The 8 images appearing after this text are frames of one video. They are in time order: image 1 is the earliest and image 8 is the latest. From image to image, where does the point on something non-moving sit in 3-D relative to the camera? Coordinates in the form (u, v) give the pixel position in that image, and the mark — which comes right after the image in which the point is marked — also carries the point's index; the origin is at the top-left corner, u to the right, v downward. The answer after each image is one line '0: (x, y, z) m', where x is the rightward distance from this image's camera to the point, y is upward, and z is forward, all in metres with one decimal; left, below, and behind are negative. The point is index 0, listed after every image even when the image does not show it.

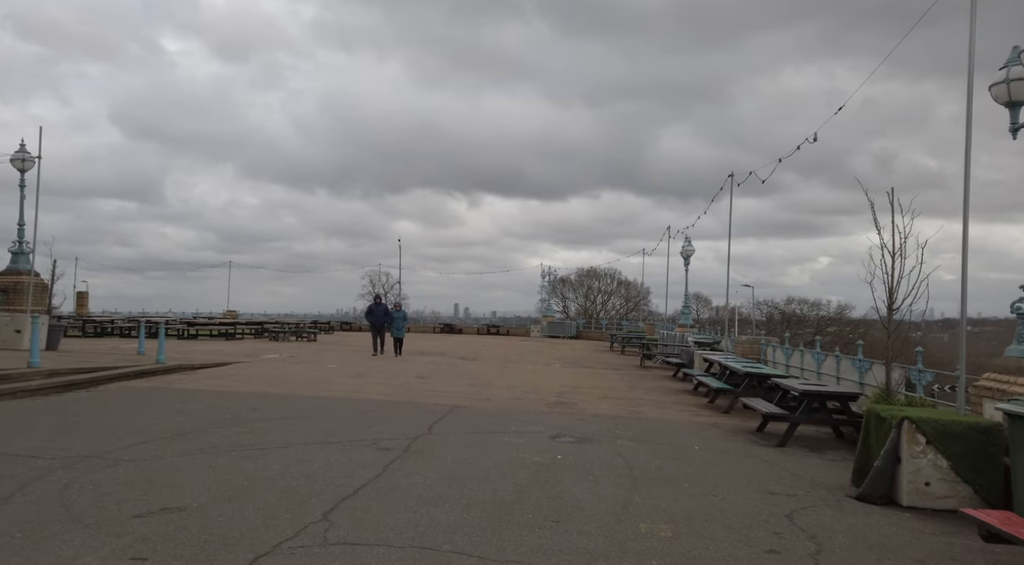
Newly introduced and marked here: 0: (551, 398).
0: (+0.7, -2.1, +14.6) m
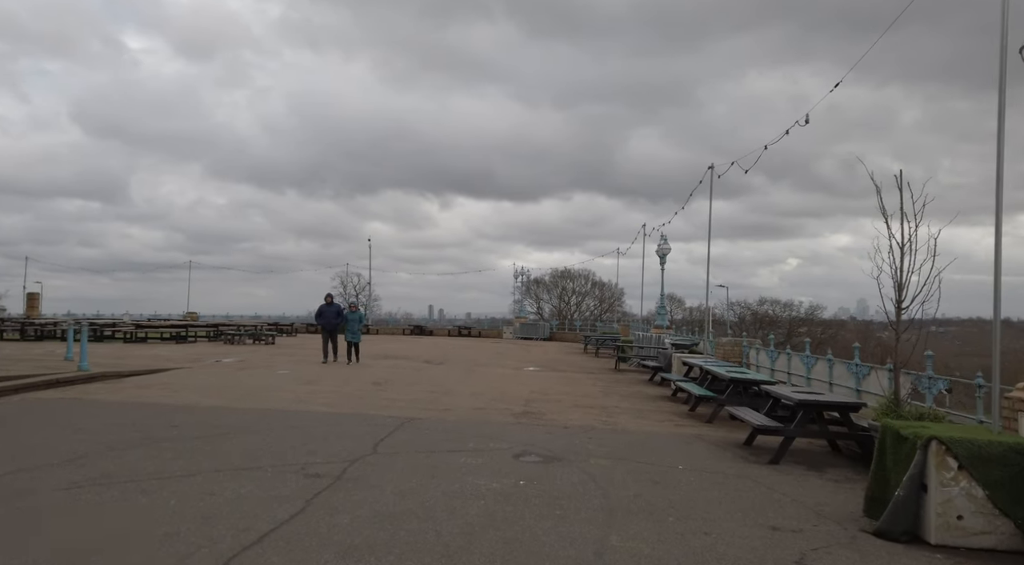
0: (+0.1, -2.1, +13.3) m
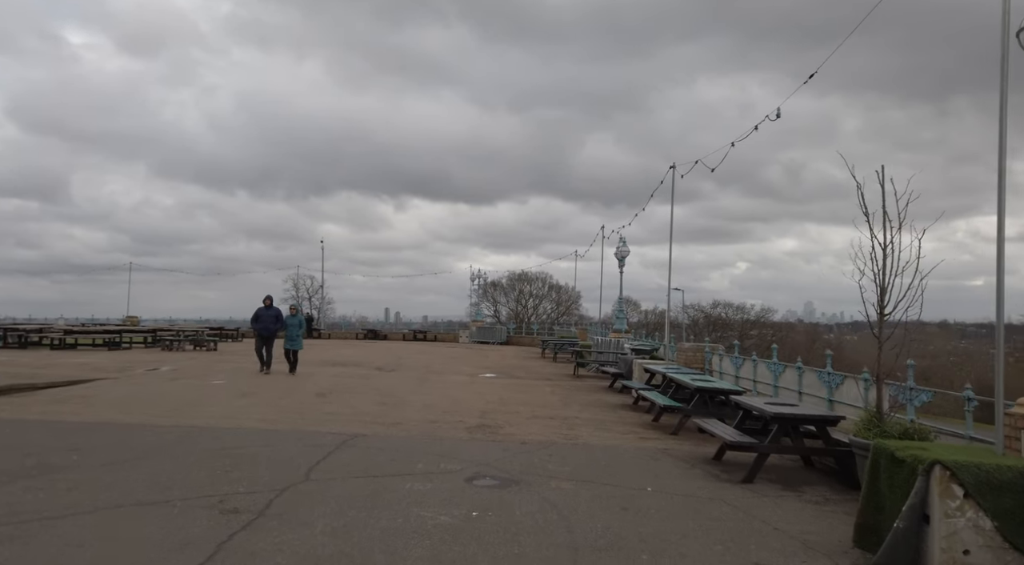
0: (-0.6, -2.1, +12.5) m
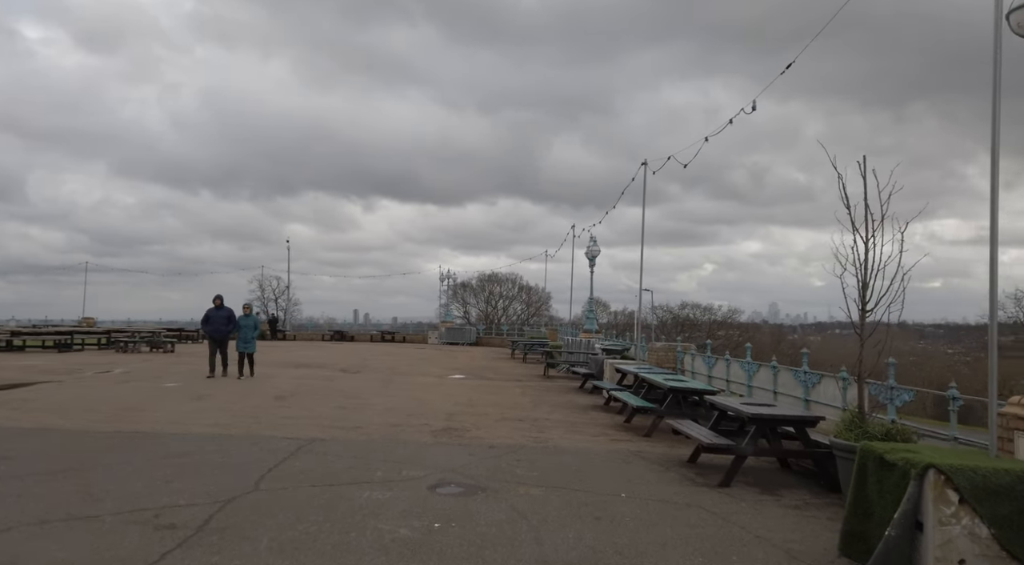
0: (-1.1, -2.1, +12.0) m
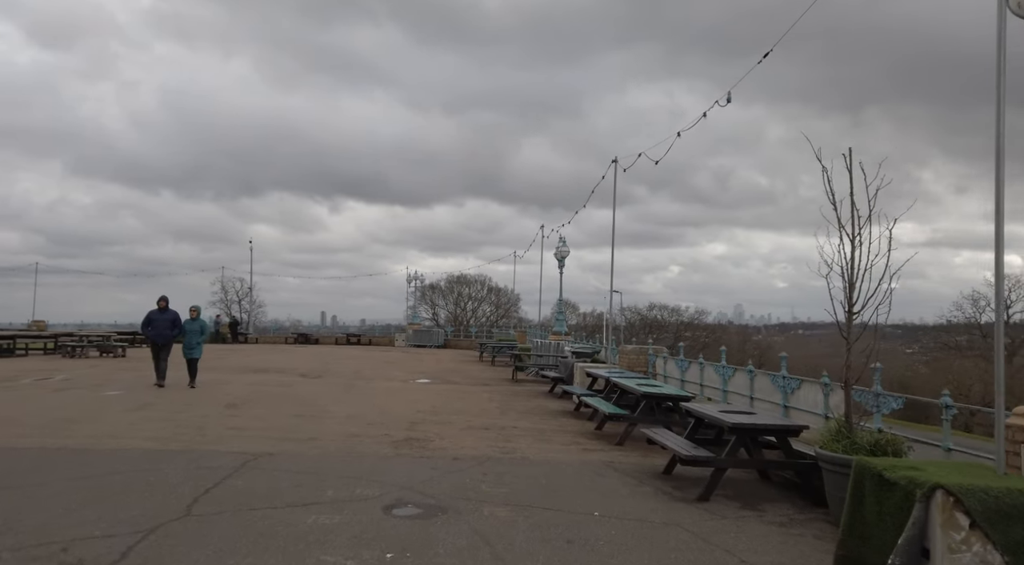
0: (-1.6, -2.1, +11.3) m
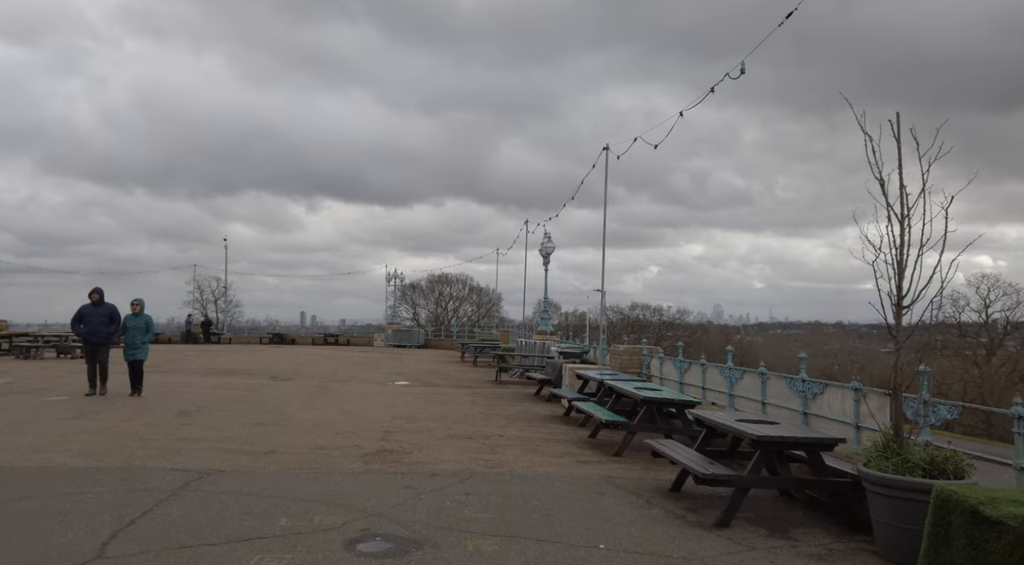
0: (-1.8, -2.0, +10.1) m
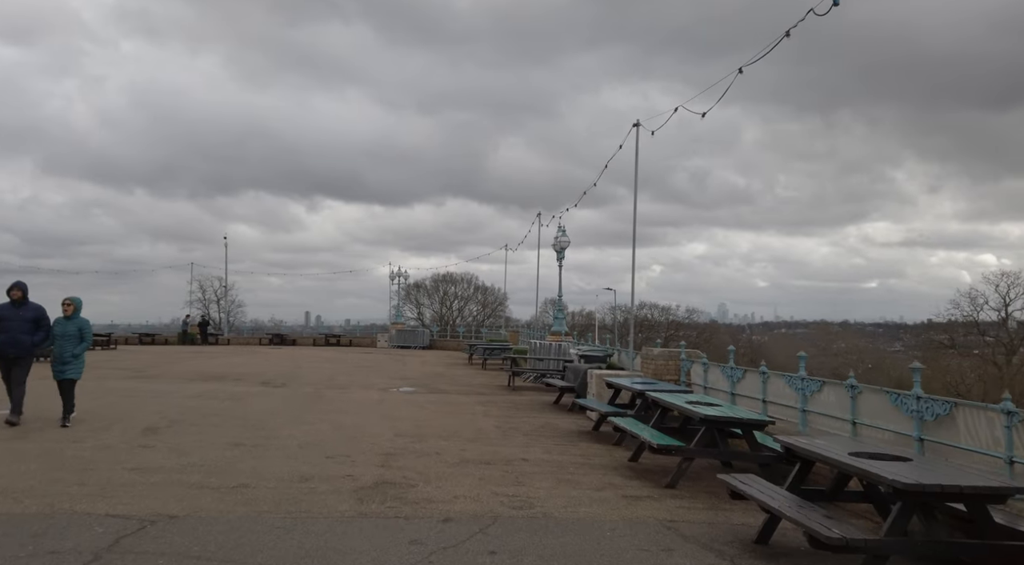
0: (-1.5, -2.0, +8.2) m
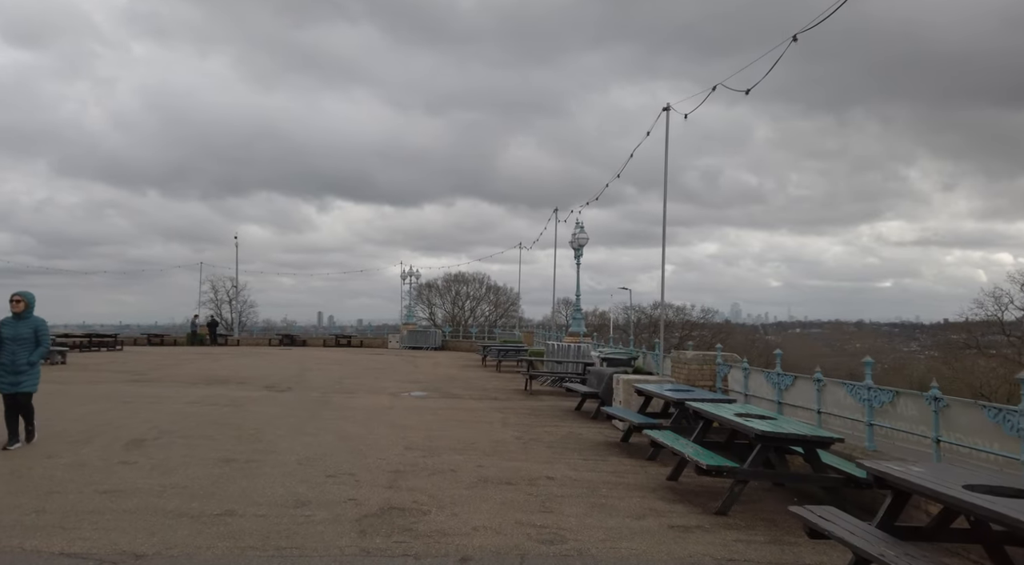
0: (-1.2, -1.9, +7.1) m
